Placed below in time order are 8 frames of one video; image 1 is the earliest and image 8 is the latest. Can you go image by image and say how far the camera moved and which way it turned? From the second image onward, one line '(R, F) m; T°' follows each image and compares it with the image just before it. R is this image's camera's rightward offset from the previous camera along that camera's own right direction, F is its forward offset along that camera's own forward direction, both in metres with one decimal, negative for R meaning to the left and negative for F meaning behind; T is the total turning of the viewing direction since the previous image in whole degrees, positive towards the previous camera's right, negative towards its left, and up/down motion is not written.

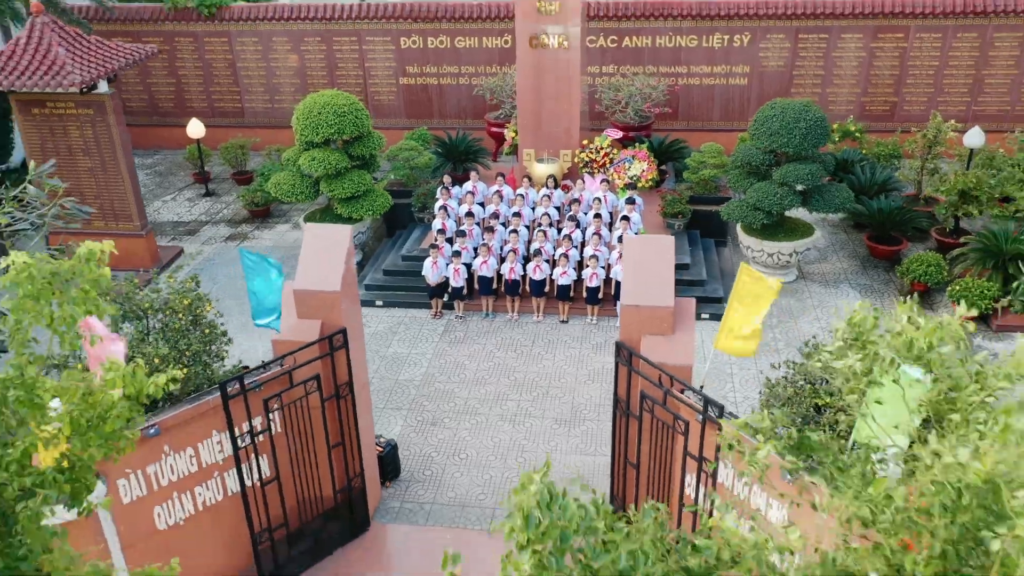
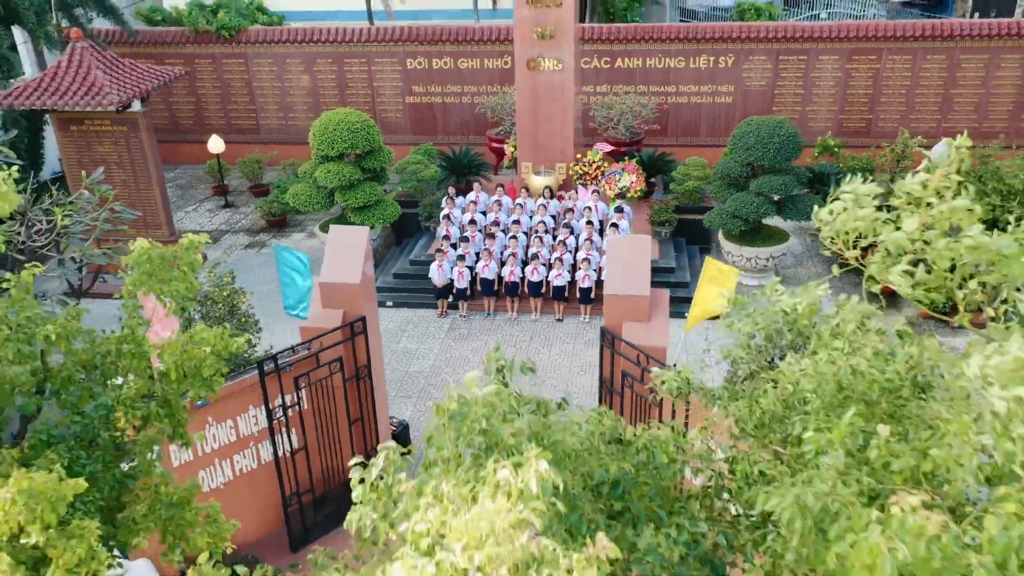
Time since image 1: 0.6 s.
(0.0, -0.8) m; 0°
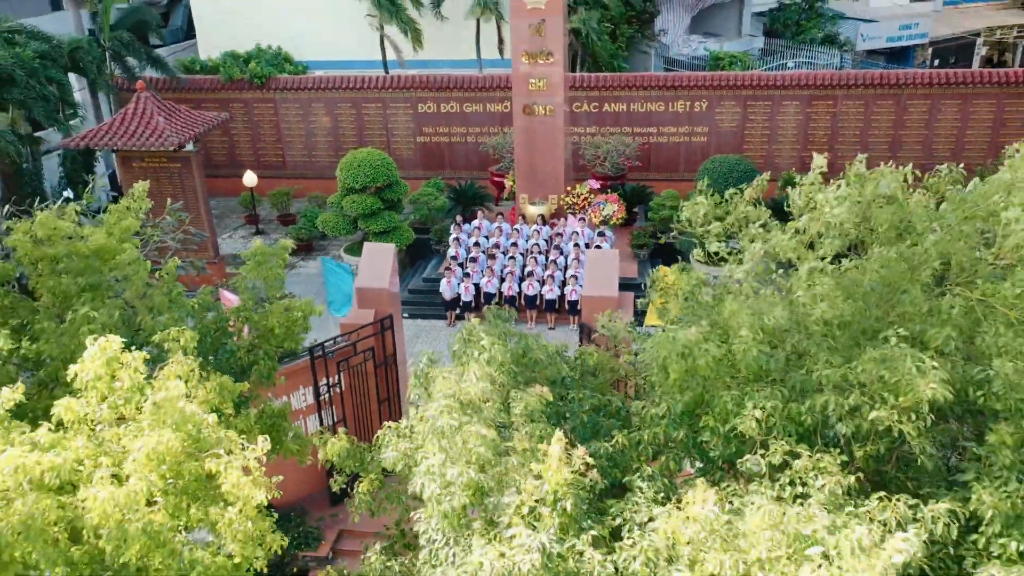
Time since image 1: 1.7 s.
(0.0, -1.6) m; 0°
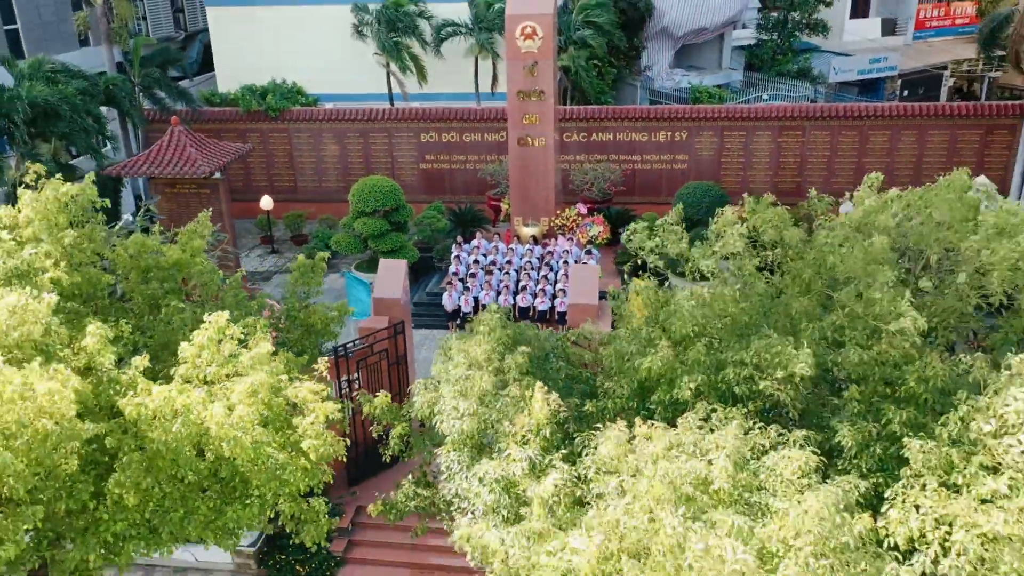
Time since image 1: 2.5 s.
(0.0, -1.2) m; 0°
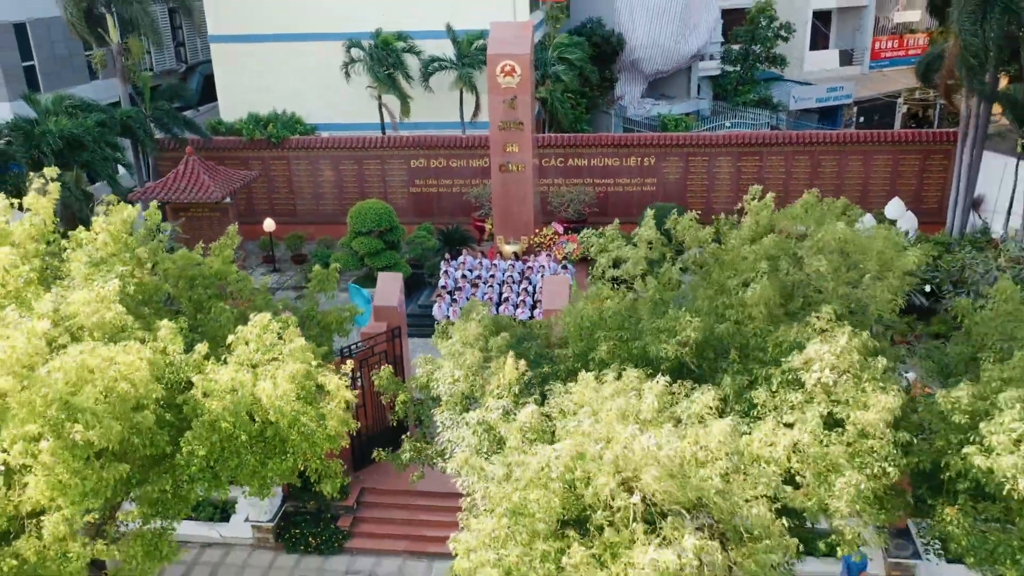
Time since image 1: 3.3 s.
(0.0, -1.4) m; +1°
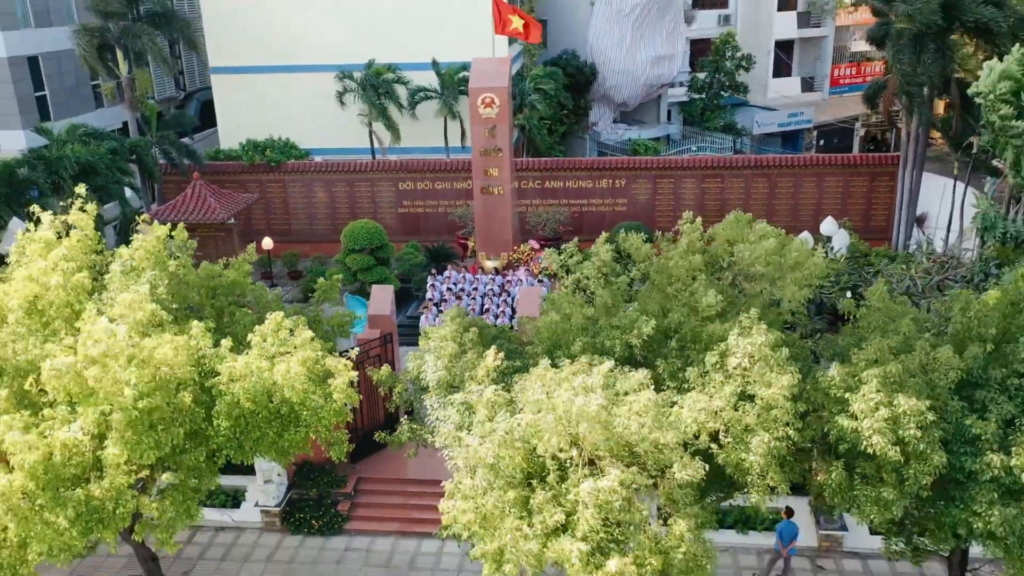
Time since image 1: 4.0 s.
(+0.1, -1.3) m; +1°
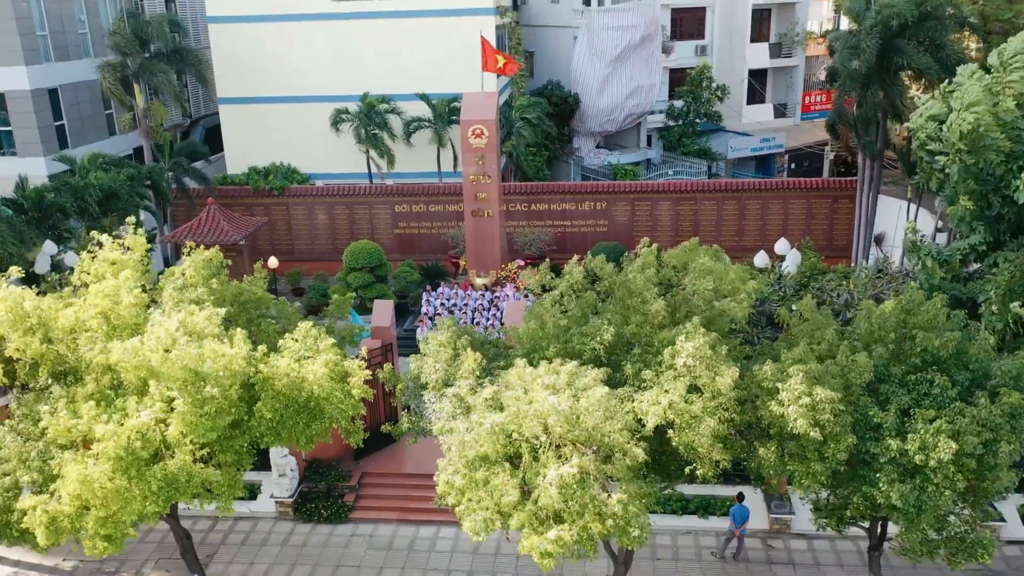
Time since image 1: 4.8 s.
(+0.1, -1.4) m; +1°
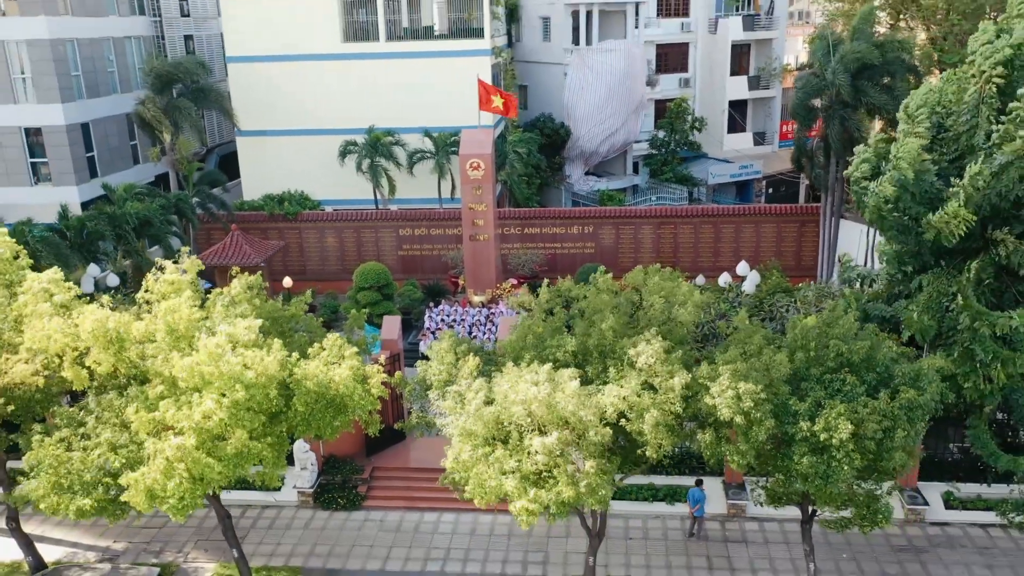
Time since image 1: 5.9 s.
(+0.1, -1.8) m; 0°
